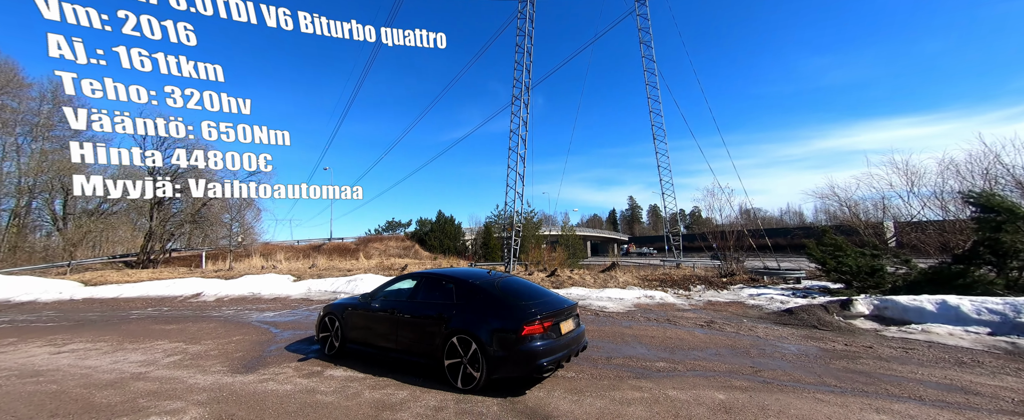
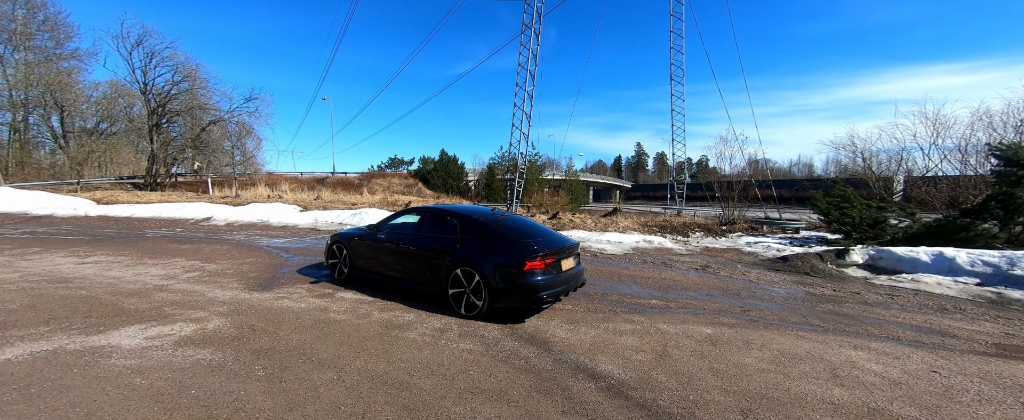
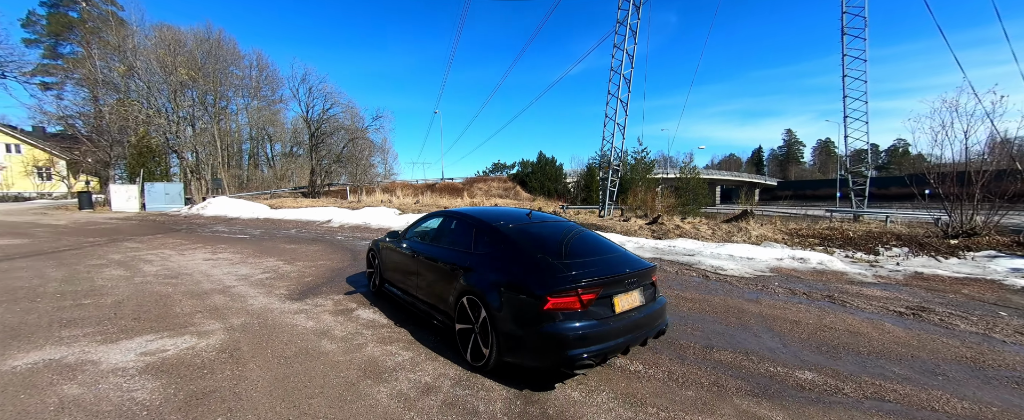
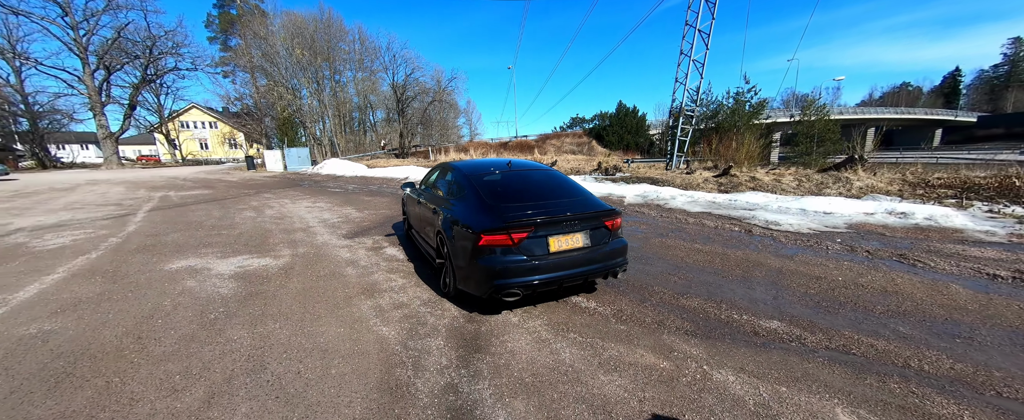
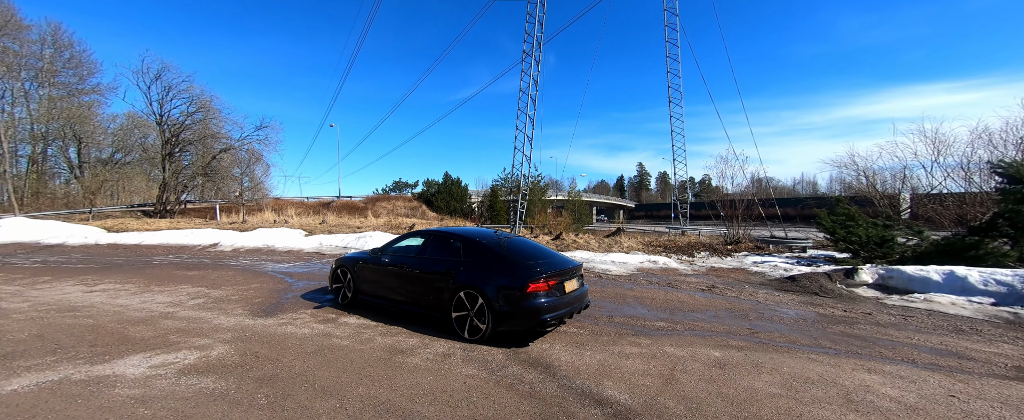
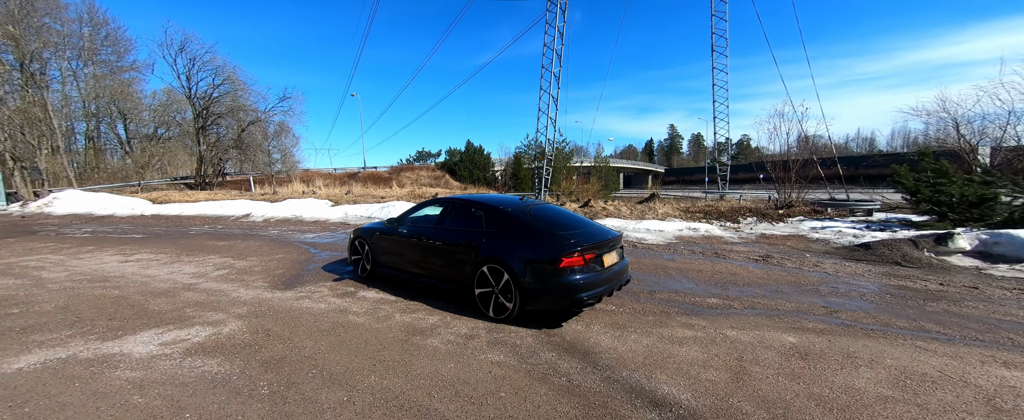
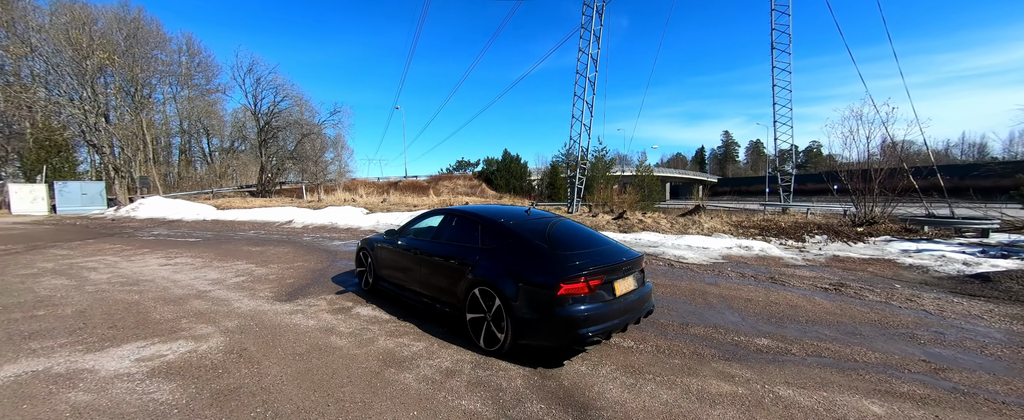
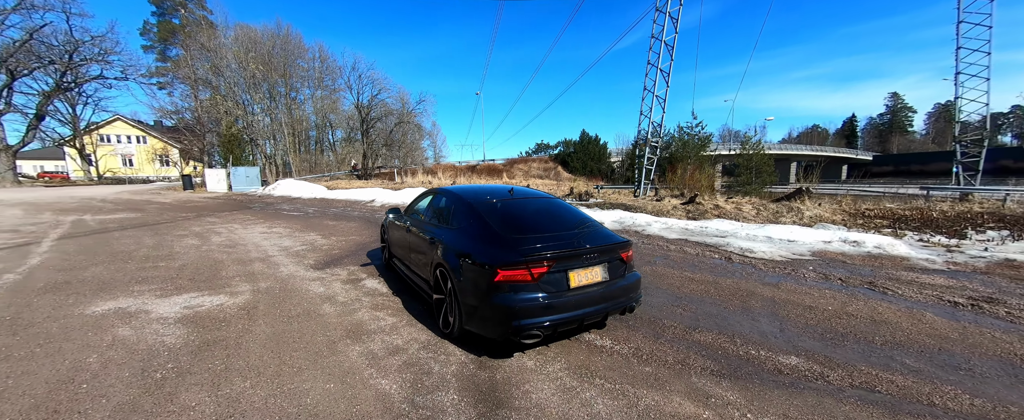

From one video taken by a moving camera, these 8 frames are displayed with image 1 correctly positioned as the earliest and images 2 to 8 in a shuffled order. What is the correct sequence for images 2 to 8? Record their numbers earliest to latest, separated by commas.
5, 2, 6, 7, 3, 8, 4
